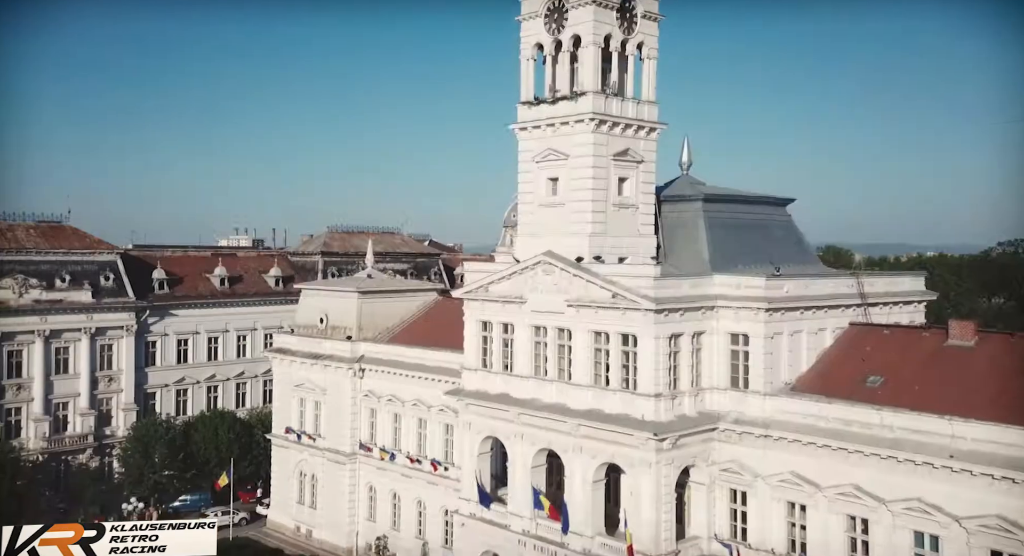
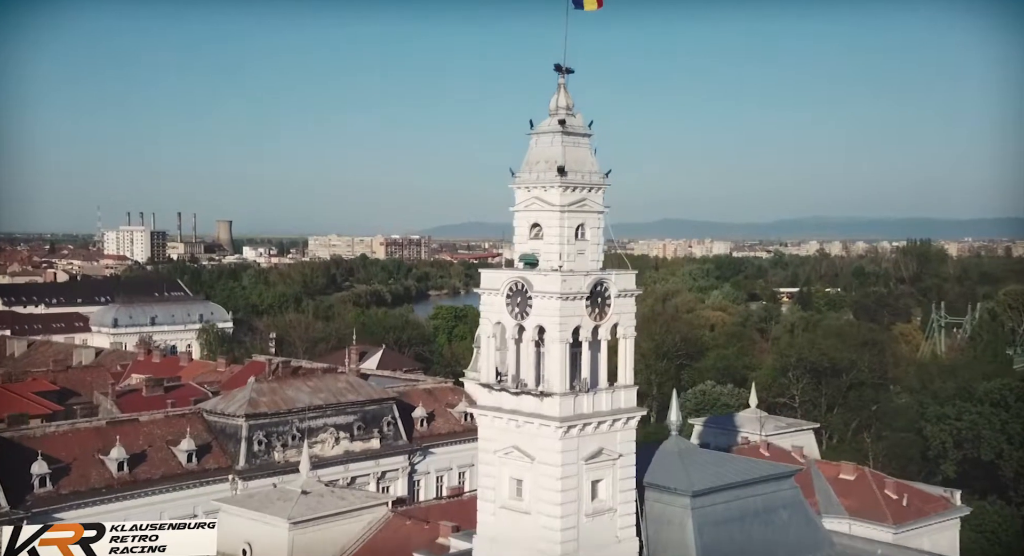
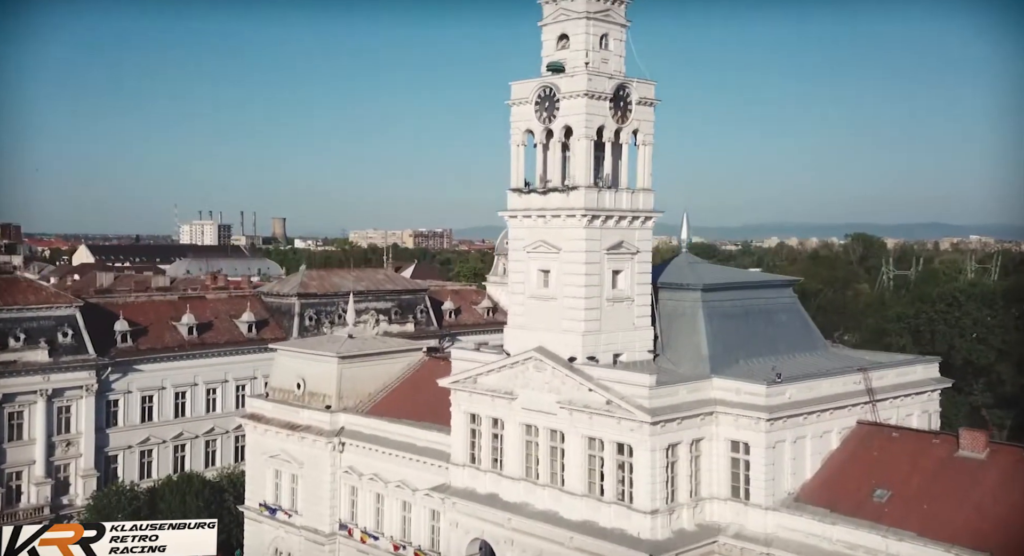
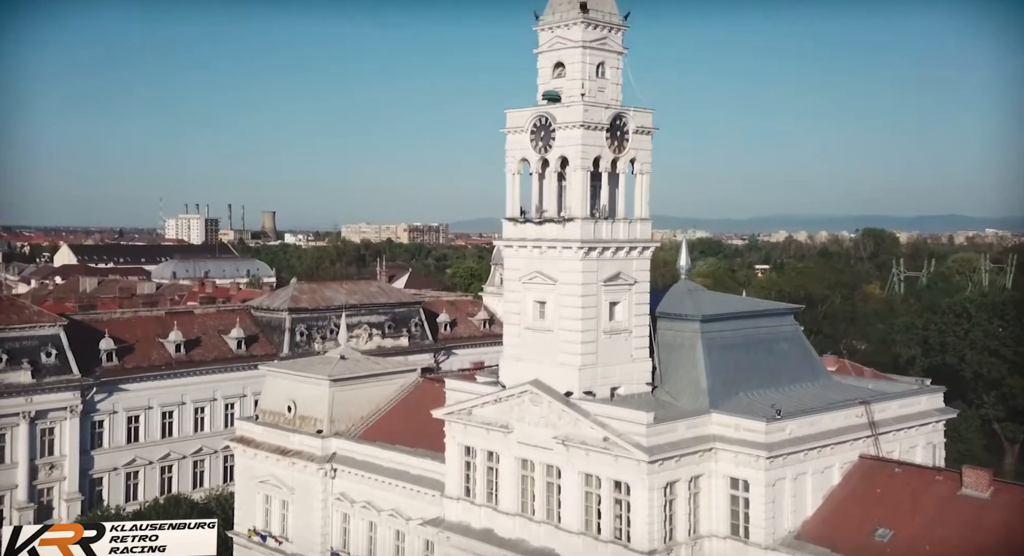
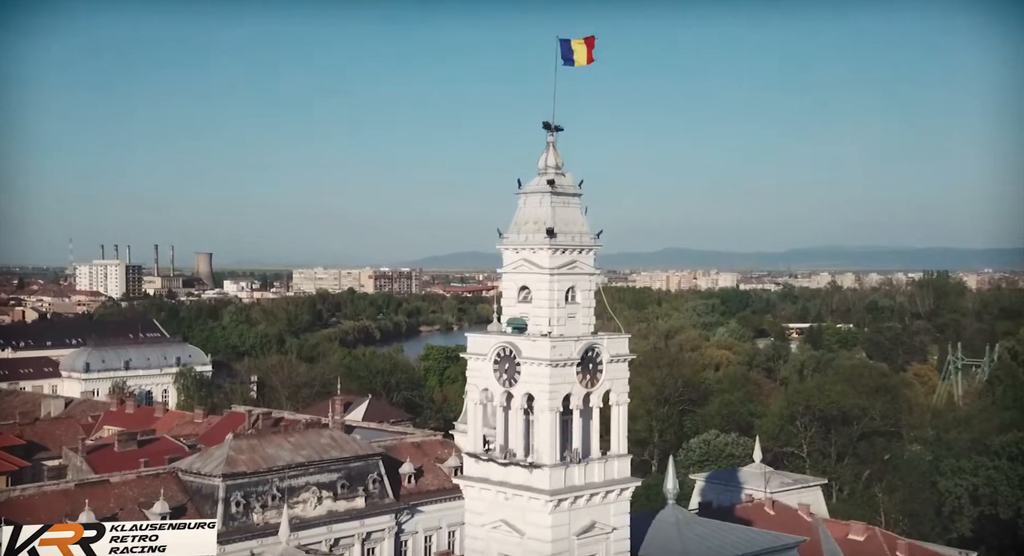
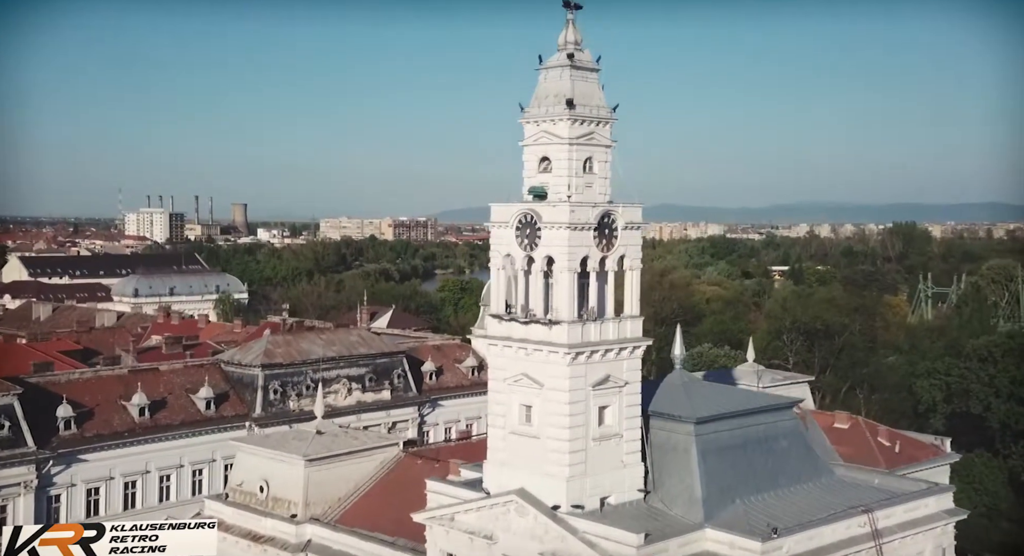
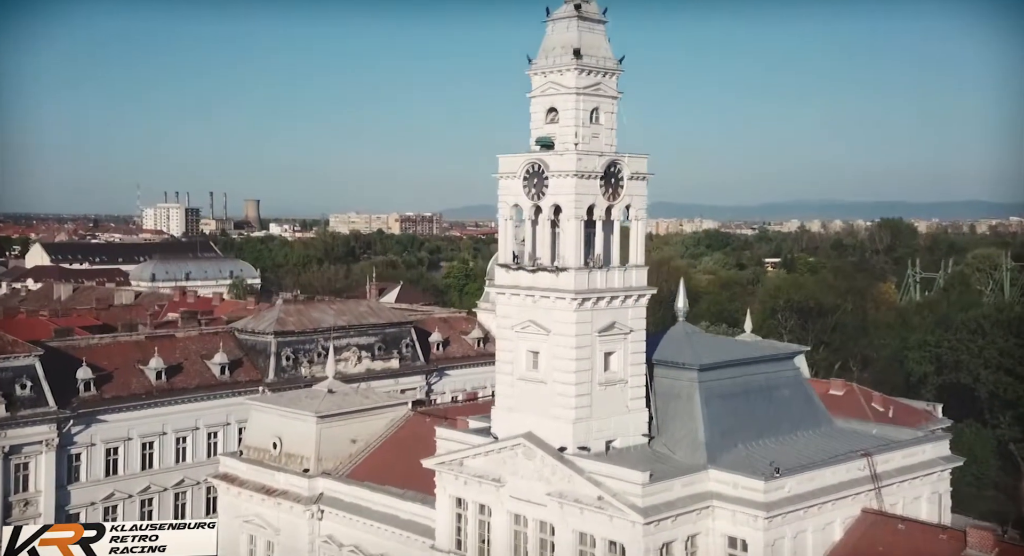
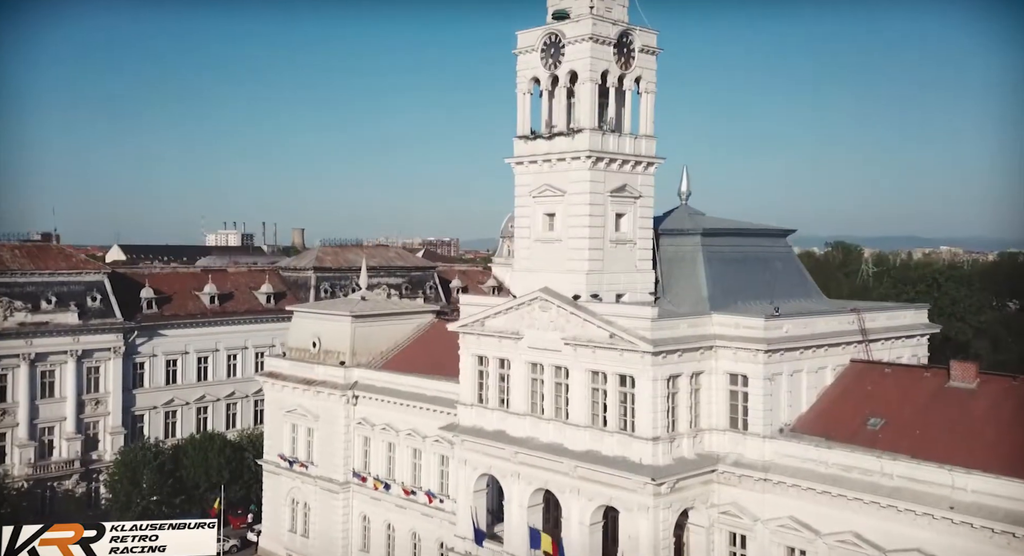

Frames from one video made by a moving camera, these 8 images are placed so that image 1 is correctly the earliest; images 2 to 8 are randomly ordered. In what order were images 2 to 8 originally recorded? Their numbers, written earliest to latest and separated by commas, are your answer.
8, 3, 4, 7, 6, 2, 5
